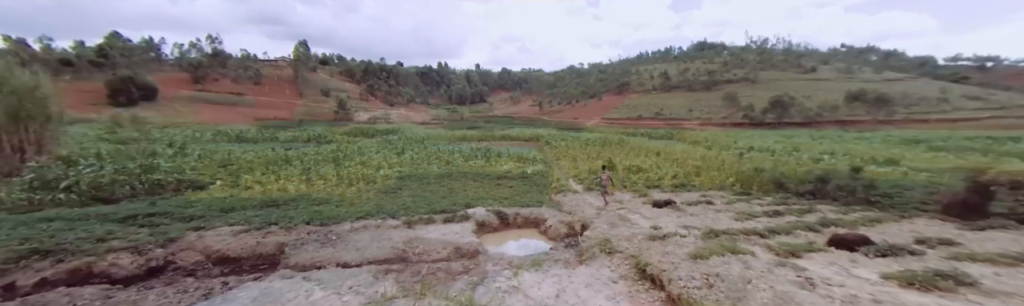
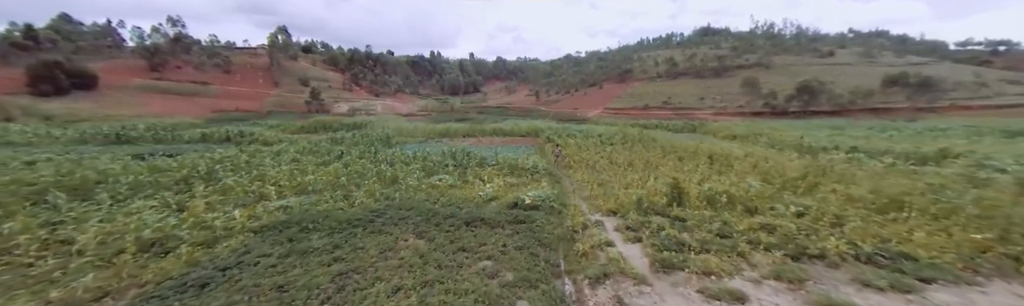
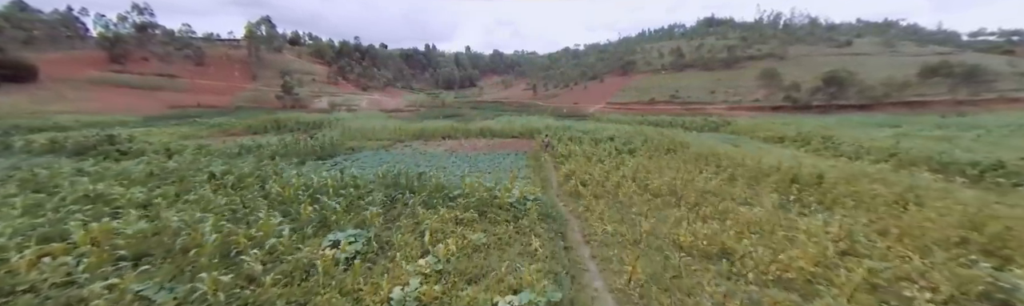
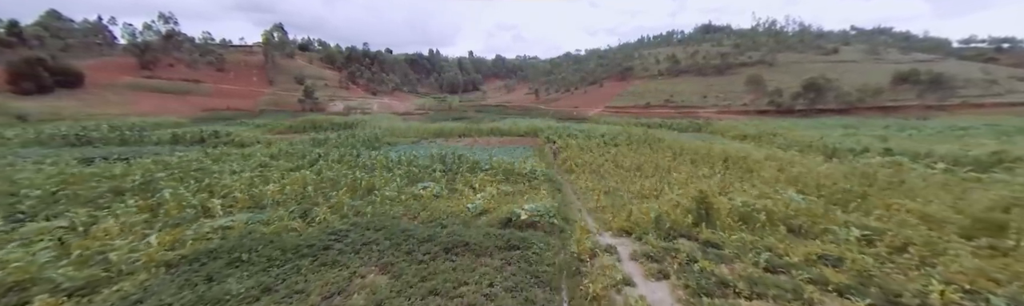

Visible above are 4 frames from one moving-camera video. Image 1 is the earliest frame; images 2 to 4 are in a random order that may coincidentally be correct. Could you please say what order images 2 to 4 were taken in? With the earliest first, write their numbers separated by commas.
2, 4, 3
